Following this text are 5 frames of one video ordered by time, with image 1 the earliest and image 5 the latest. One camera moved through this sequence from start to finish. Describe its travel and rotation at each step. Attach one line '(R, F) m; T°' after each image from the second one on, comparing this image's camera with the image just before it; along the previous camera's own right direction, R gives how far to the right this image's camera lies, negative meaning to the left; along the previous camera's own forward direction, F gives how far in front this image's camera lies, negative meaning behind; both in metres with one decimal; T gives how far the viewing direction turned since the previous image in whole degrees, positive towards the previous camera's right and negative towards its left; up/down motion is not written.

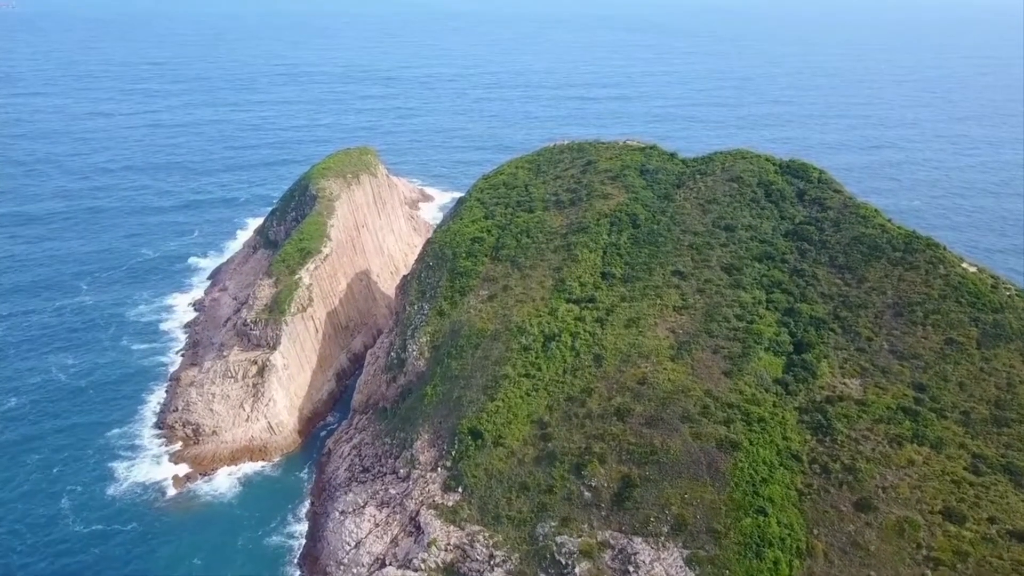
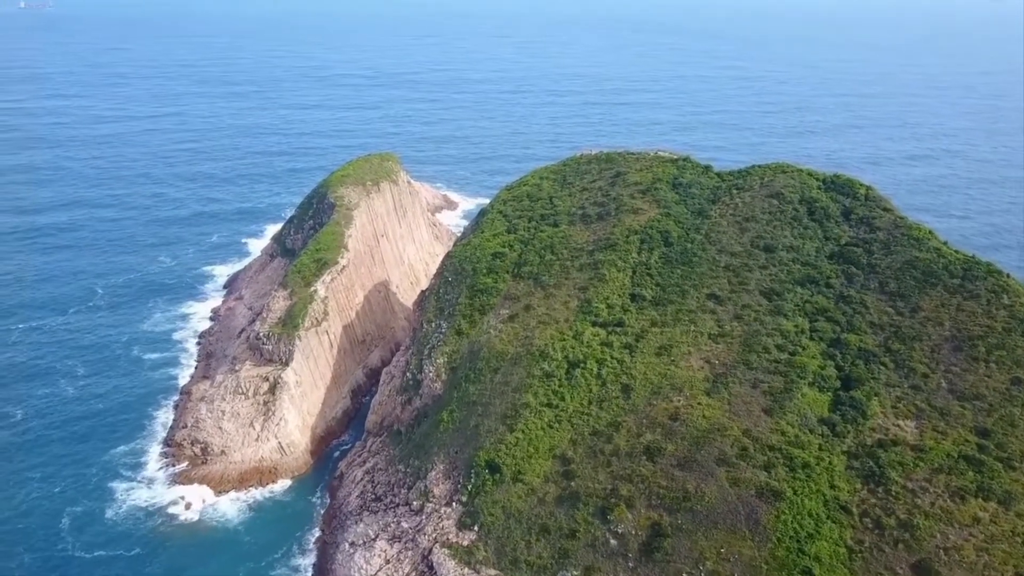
(+0.1, +2.4) m; -2°
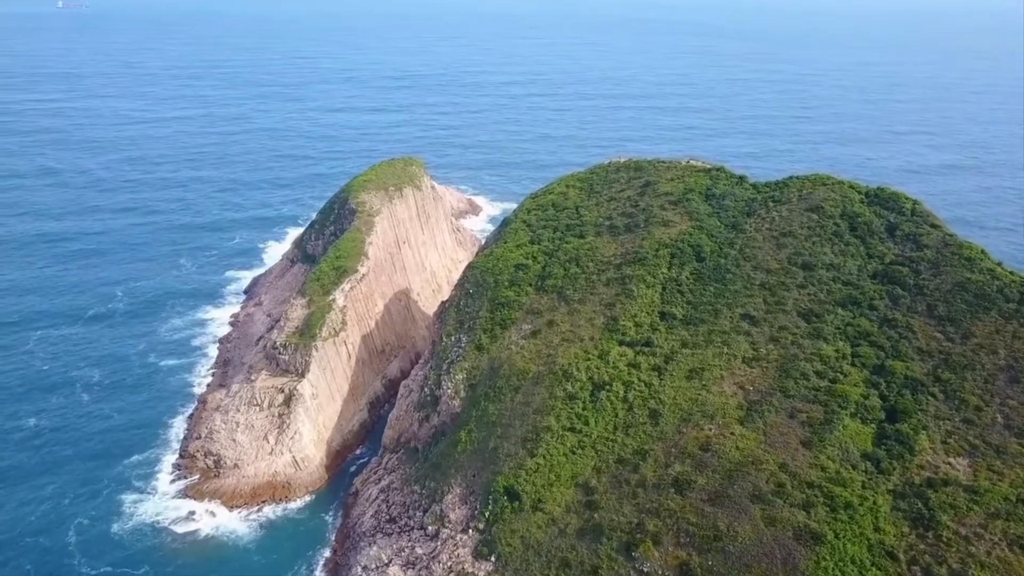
(+0.1, +1.6) m; -2°
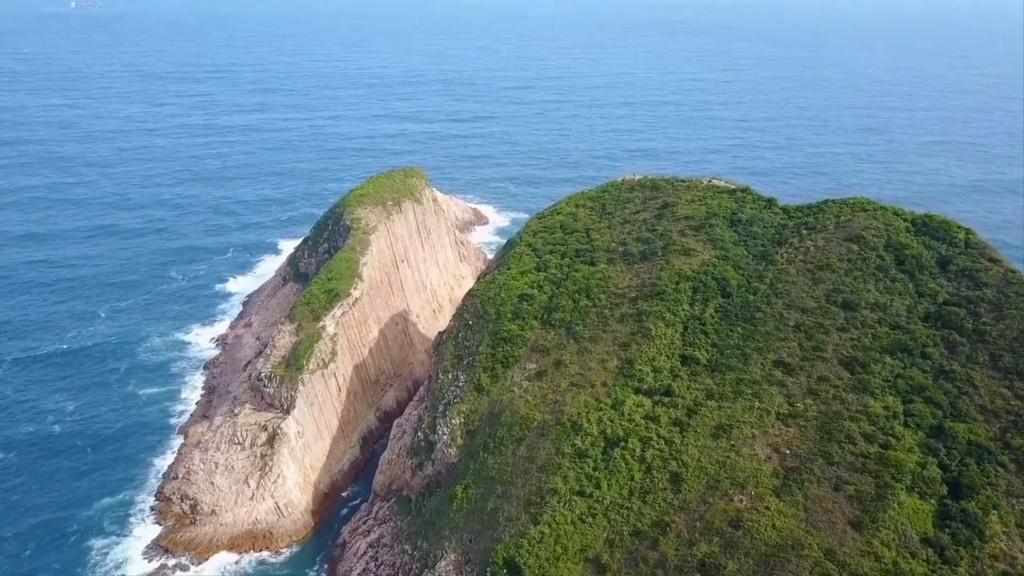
(+0.3, +3.9) m; -1°
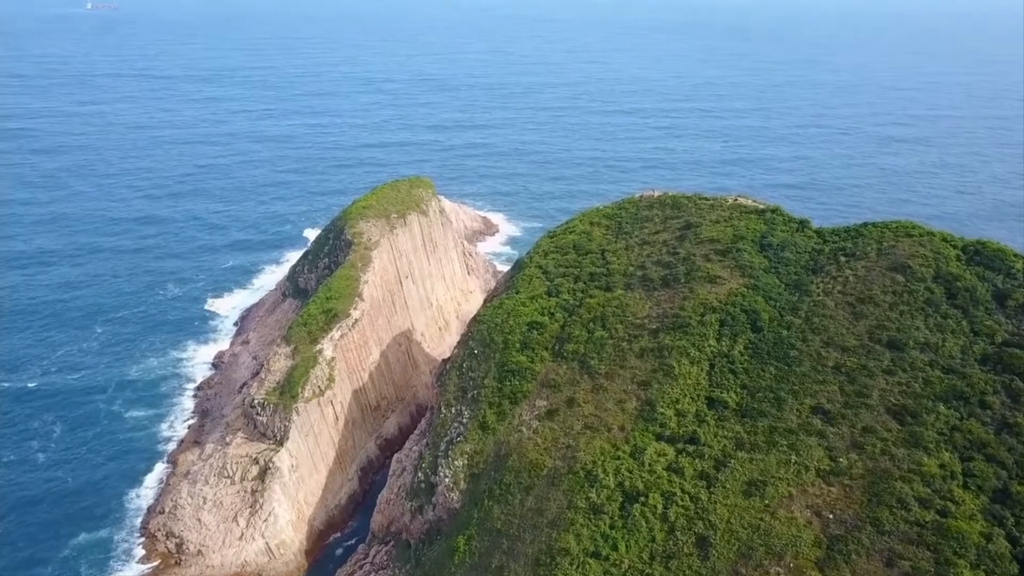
(+0.1, +2.9) m; -1°
